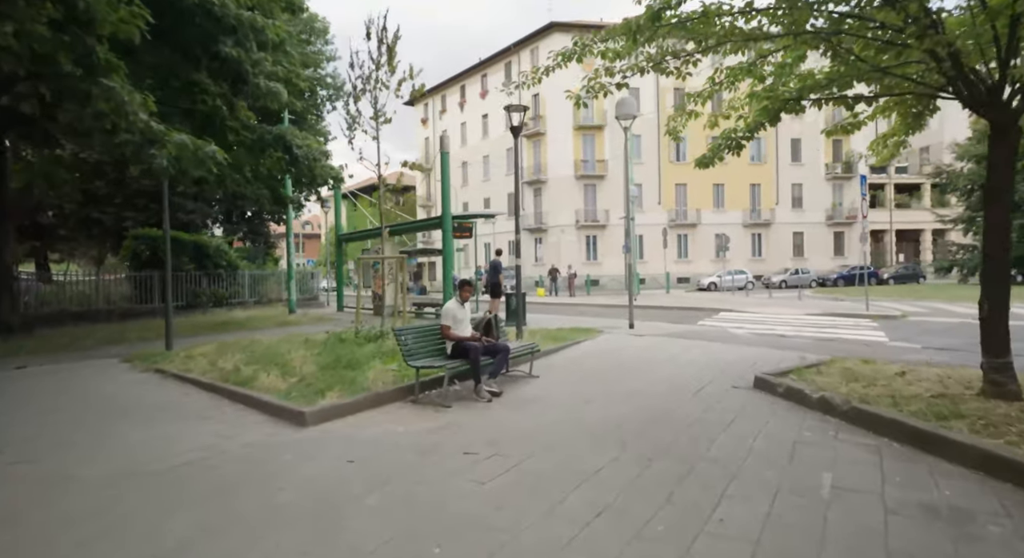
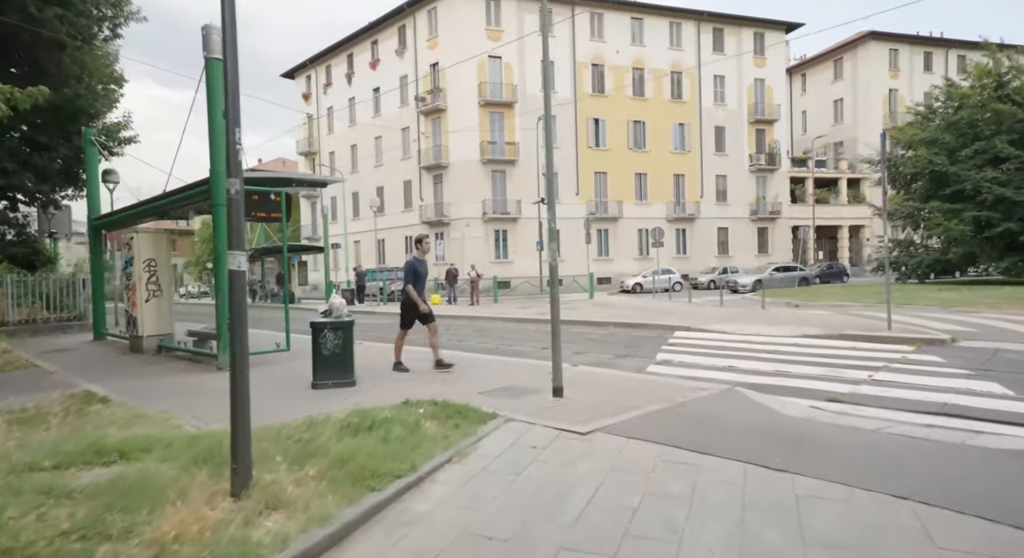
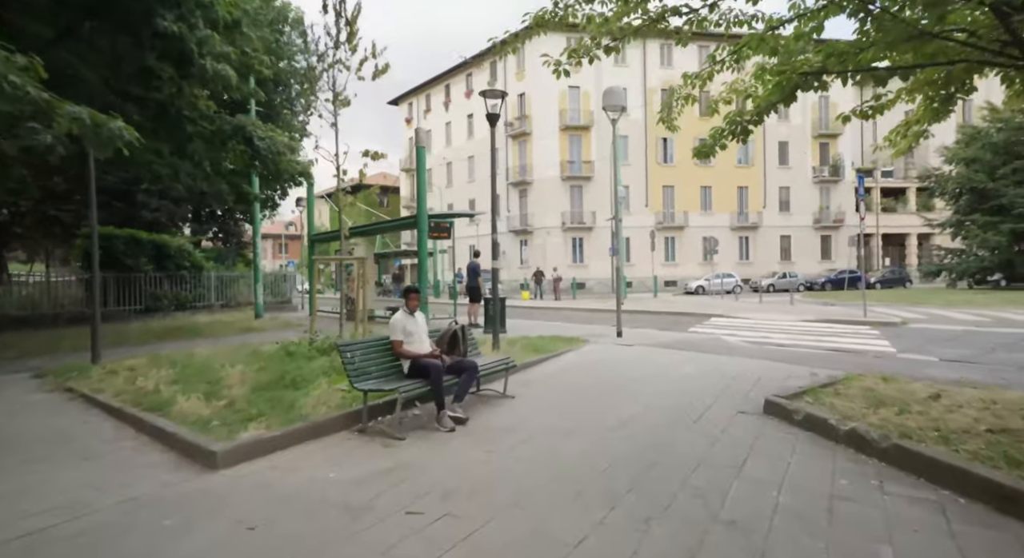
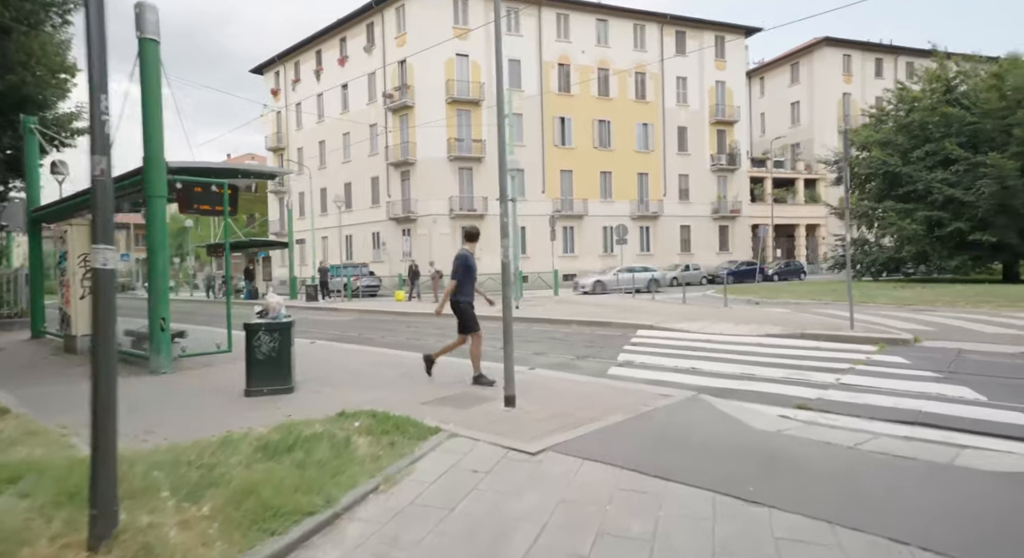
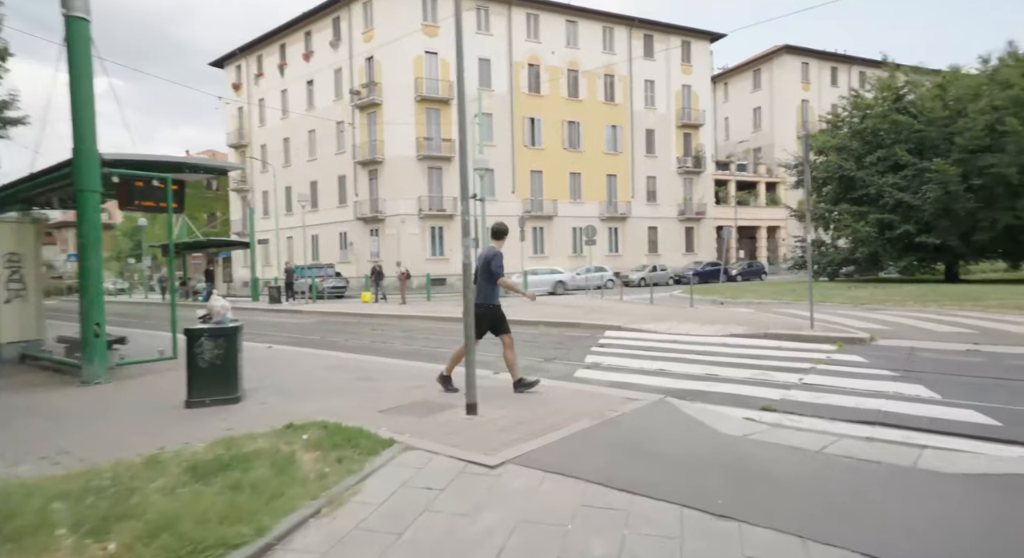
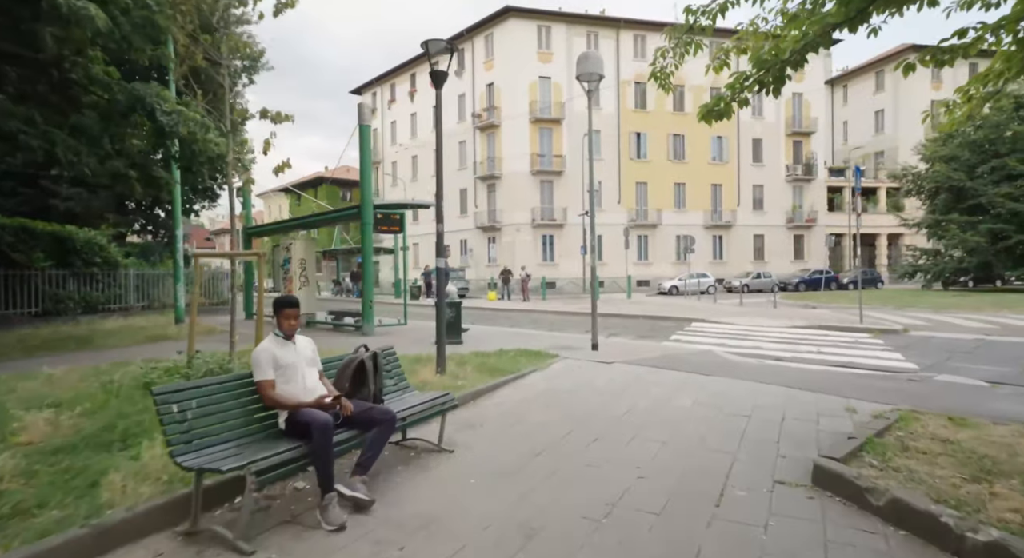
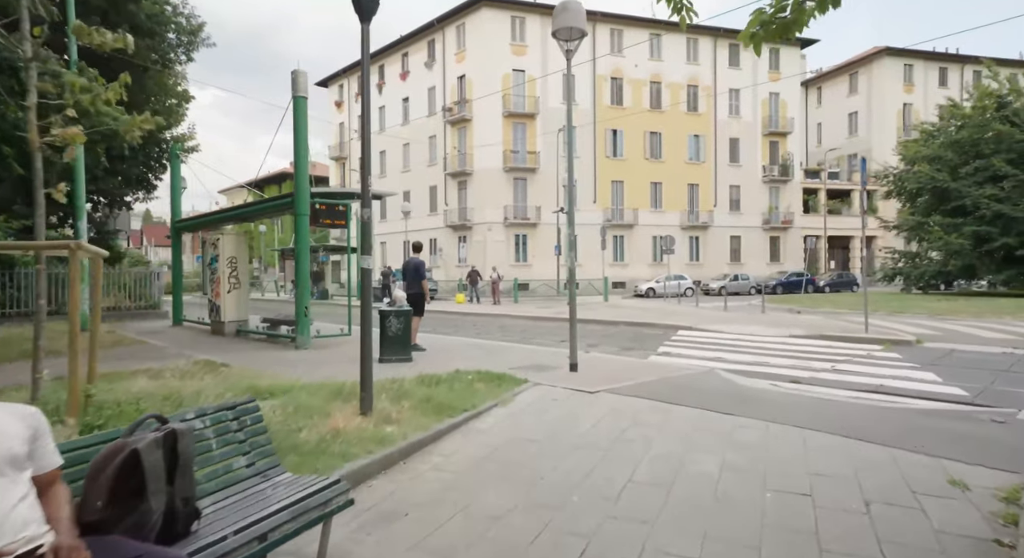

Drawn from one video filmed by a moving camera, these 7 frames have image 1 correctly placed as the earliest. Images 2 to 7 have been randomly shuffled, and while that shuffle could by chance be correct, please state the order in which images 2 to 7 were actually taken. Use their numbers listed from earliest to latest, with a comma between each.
3, 6, 7, 2, 4, 5
